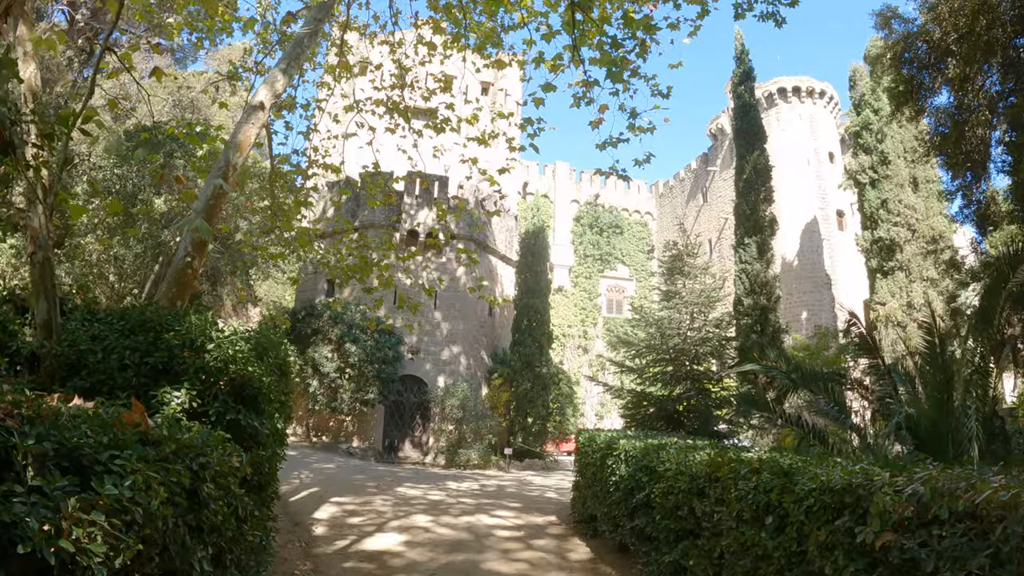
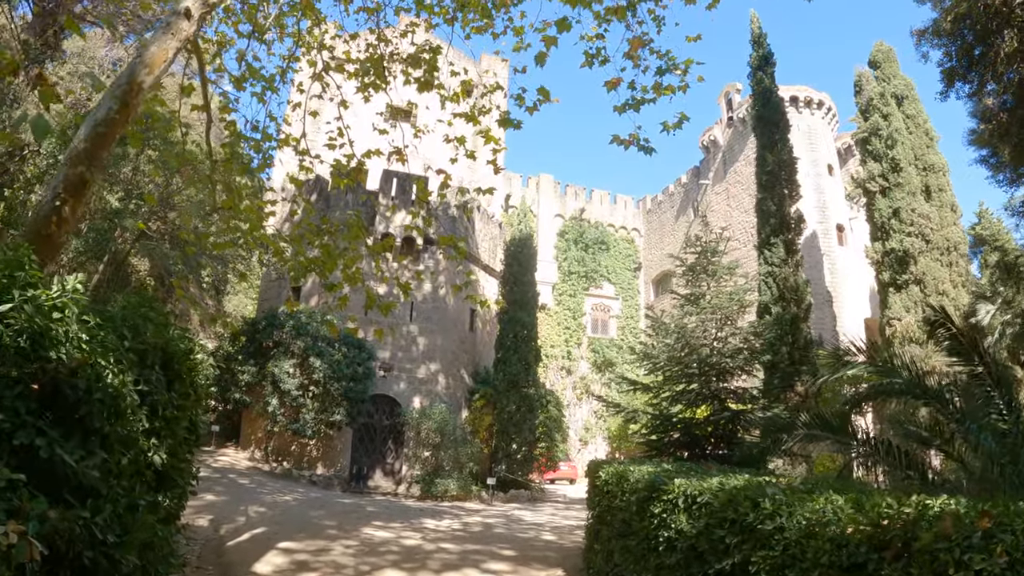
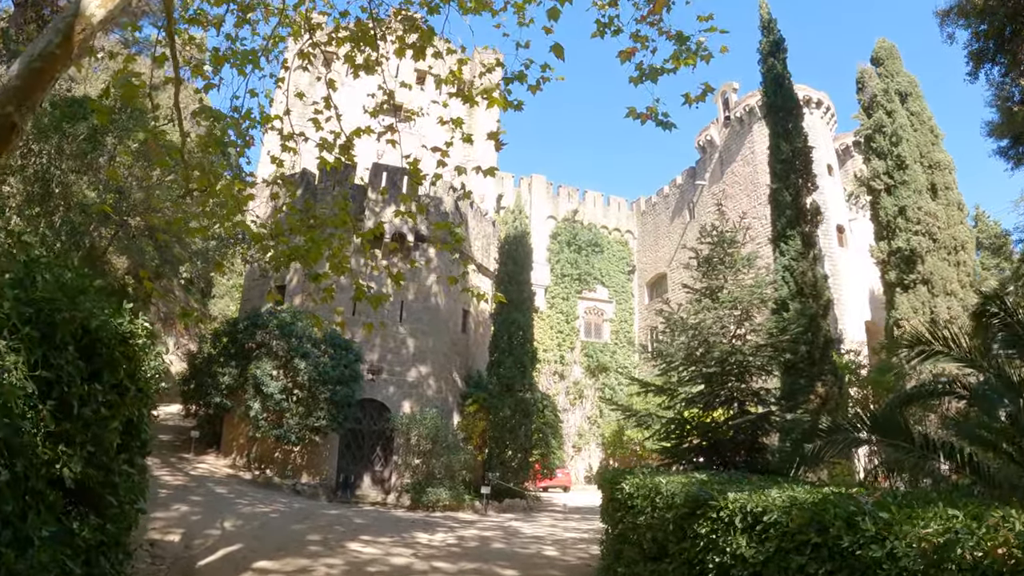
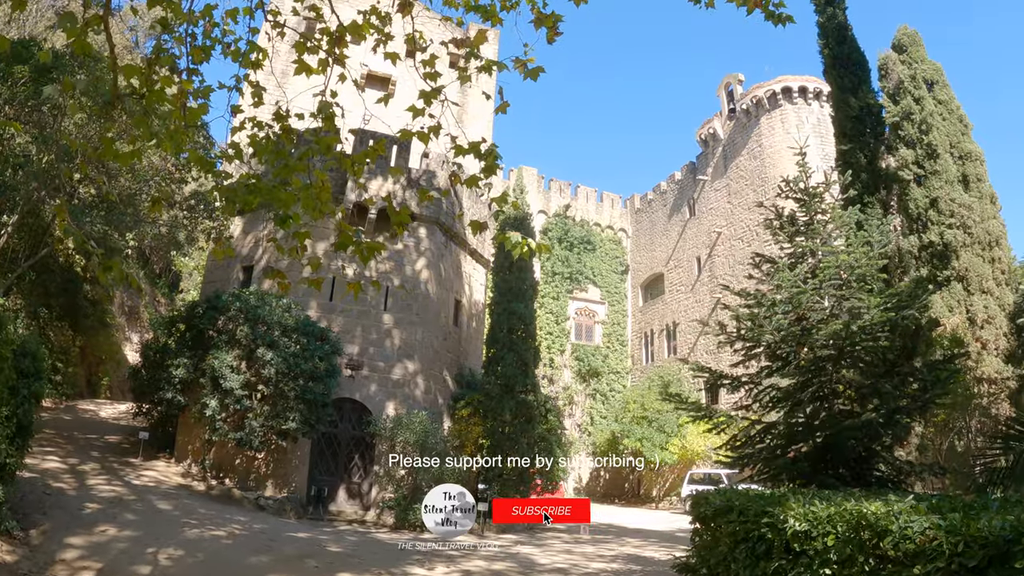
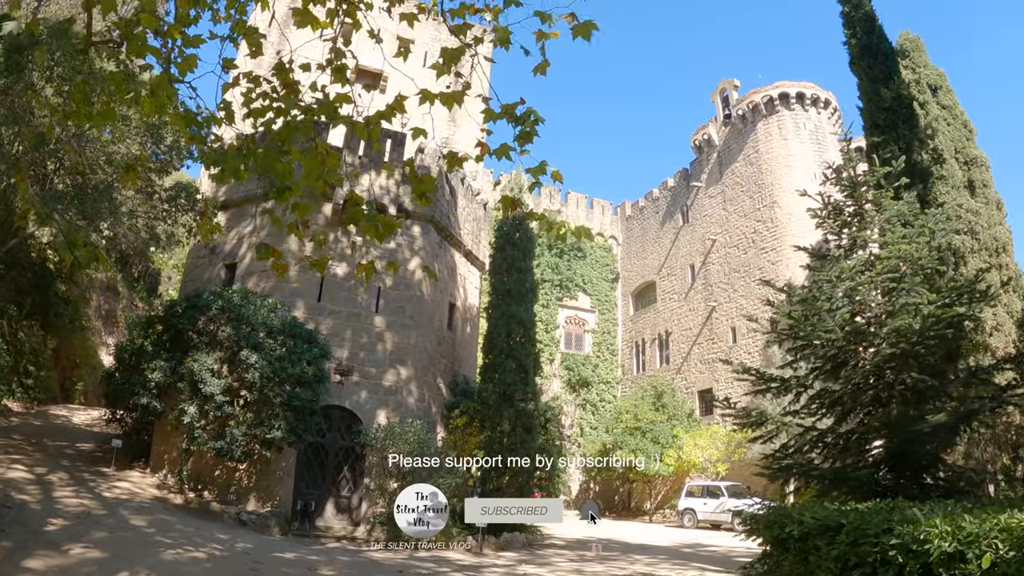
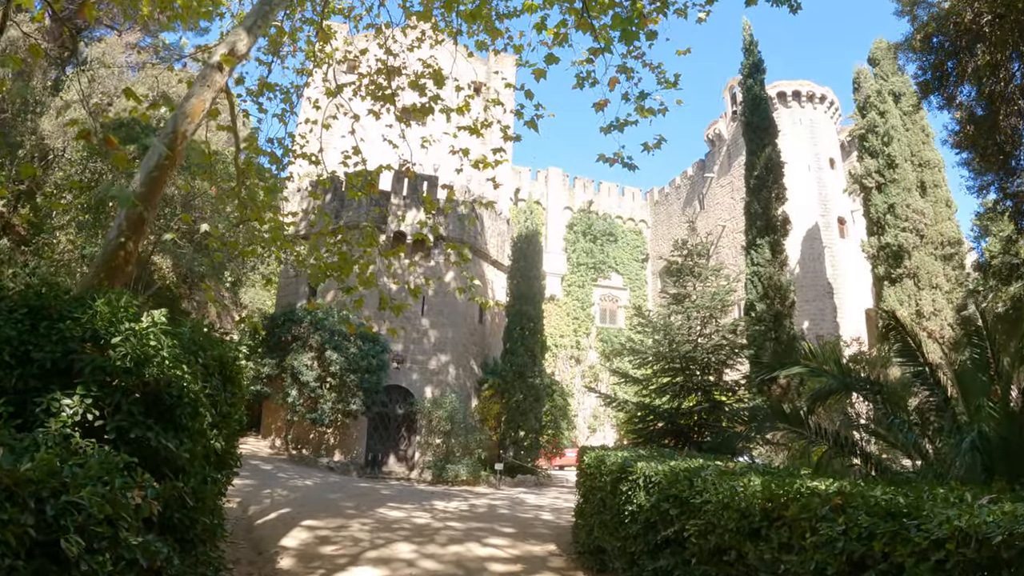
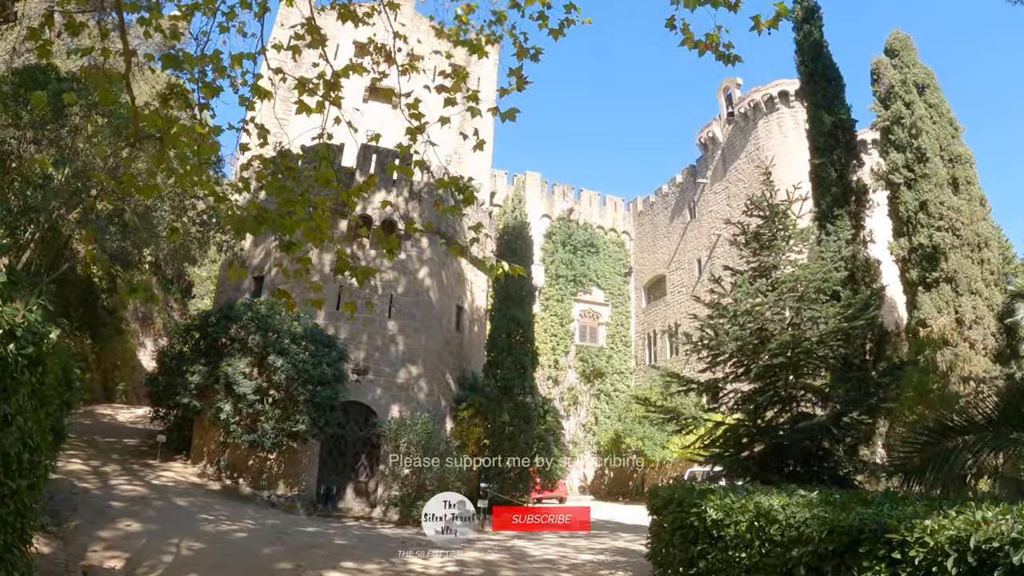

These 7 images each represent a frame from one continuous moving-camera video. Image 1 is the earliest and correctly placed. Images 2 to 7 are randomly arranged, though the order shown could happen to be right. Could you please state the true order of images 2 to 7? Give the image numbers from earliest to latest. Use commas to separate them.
6, 2, 3, 7, 4, 5
